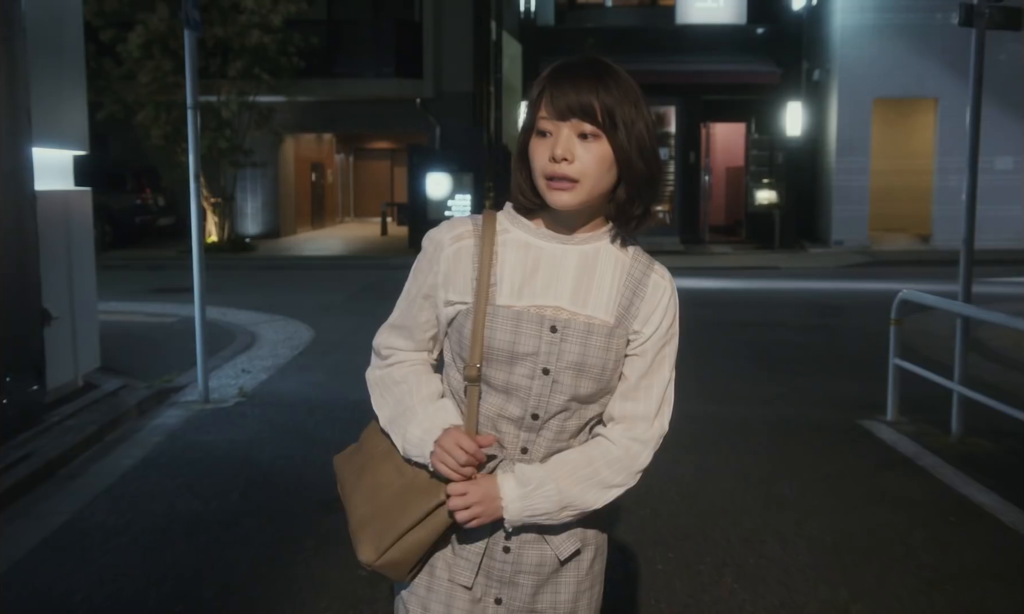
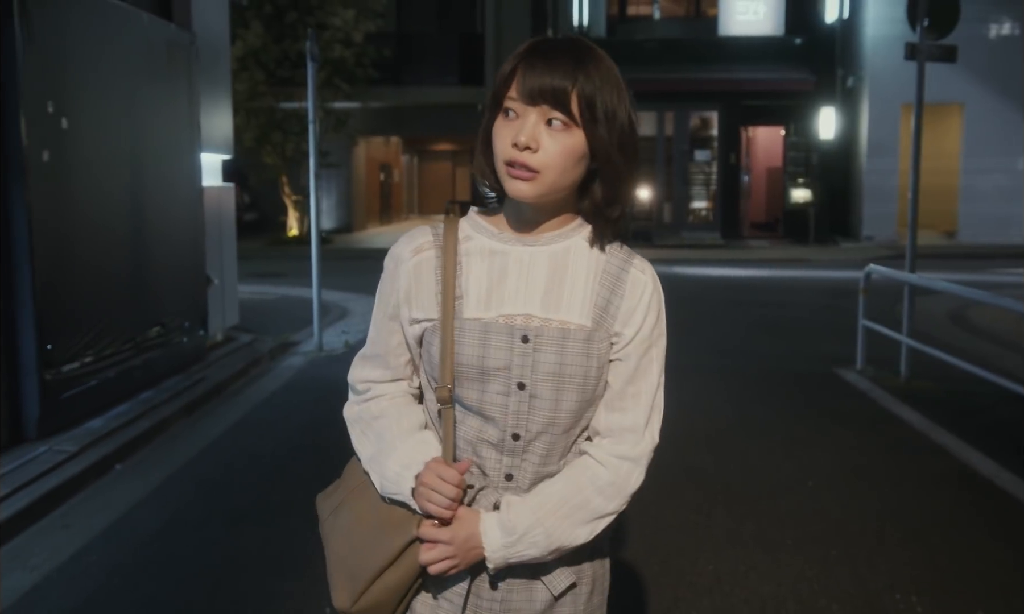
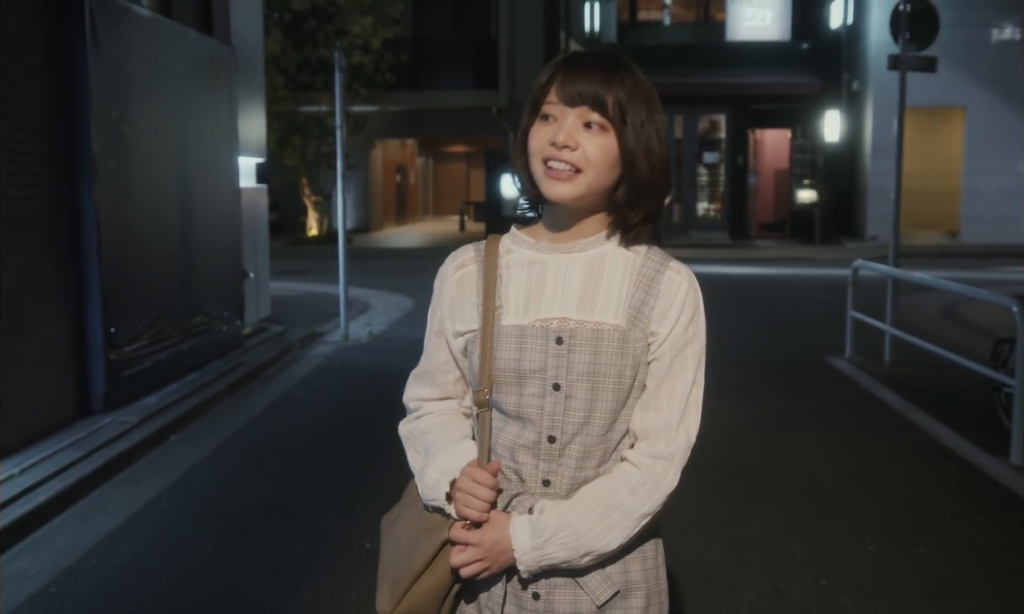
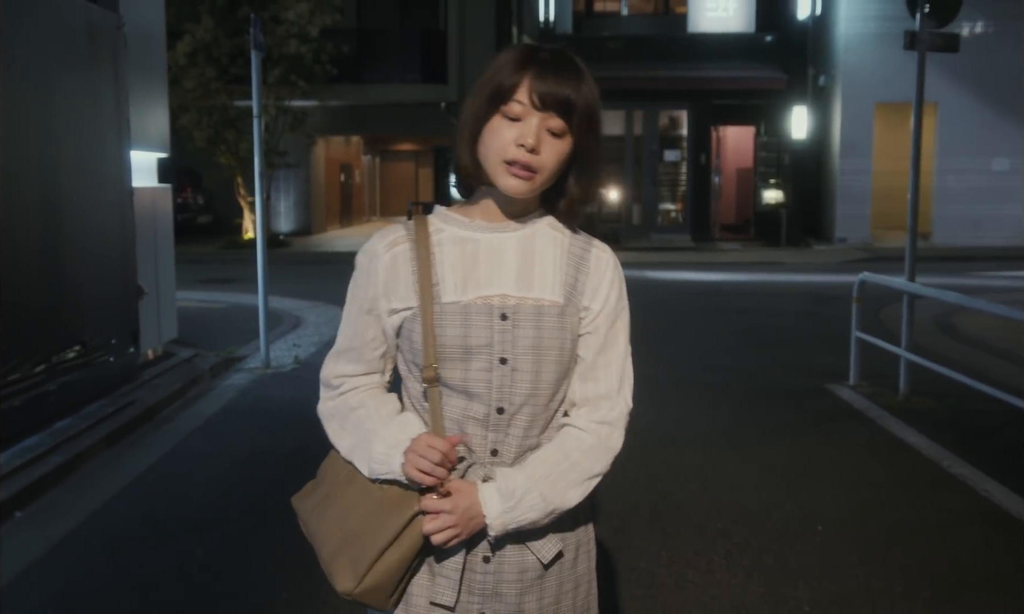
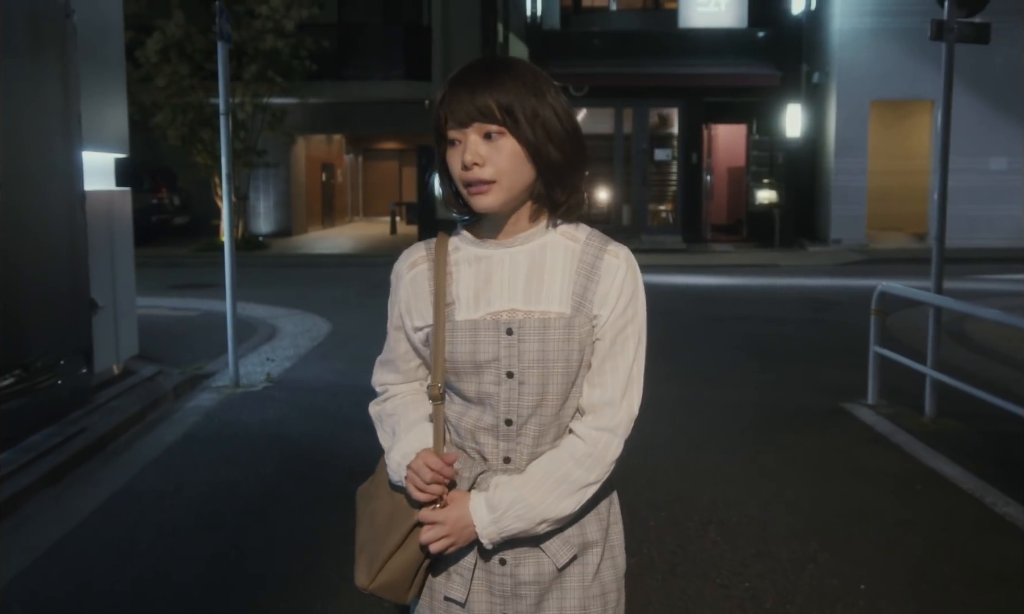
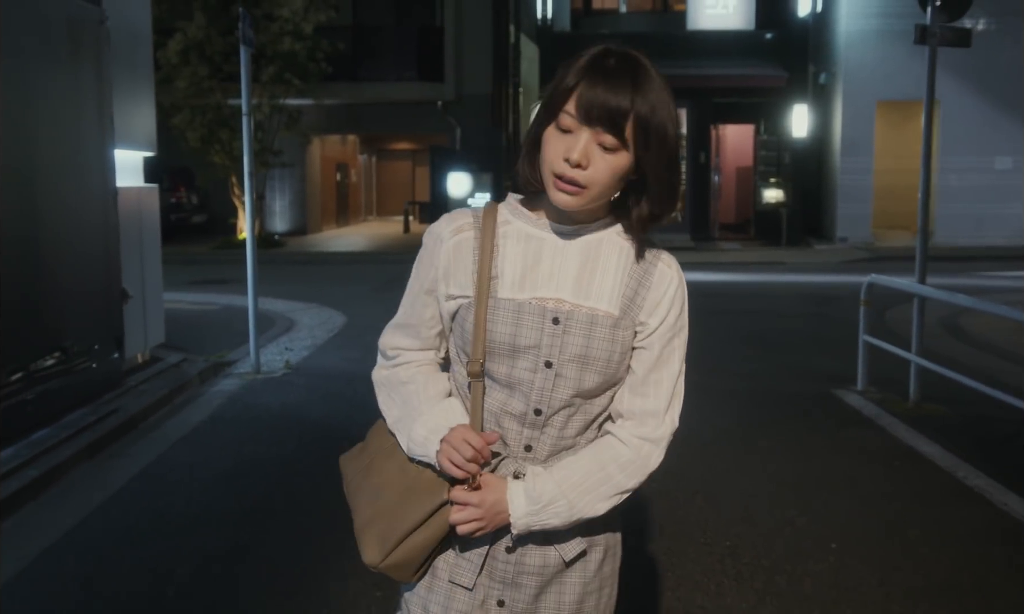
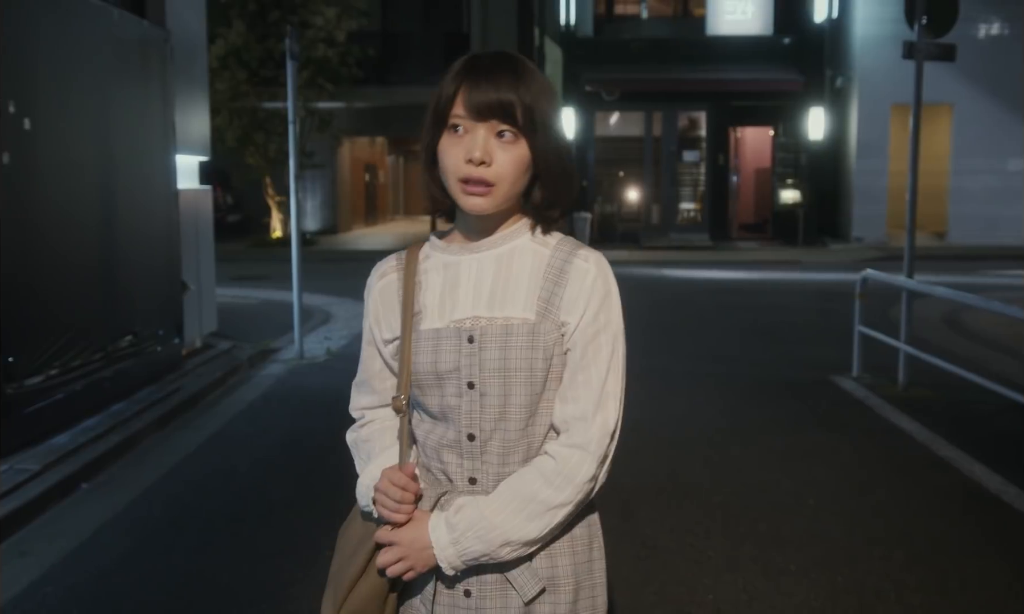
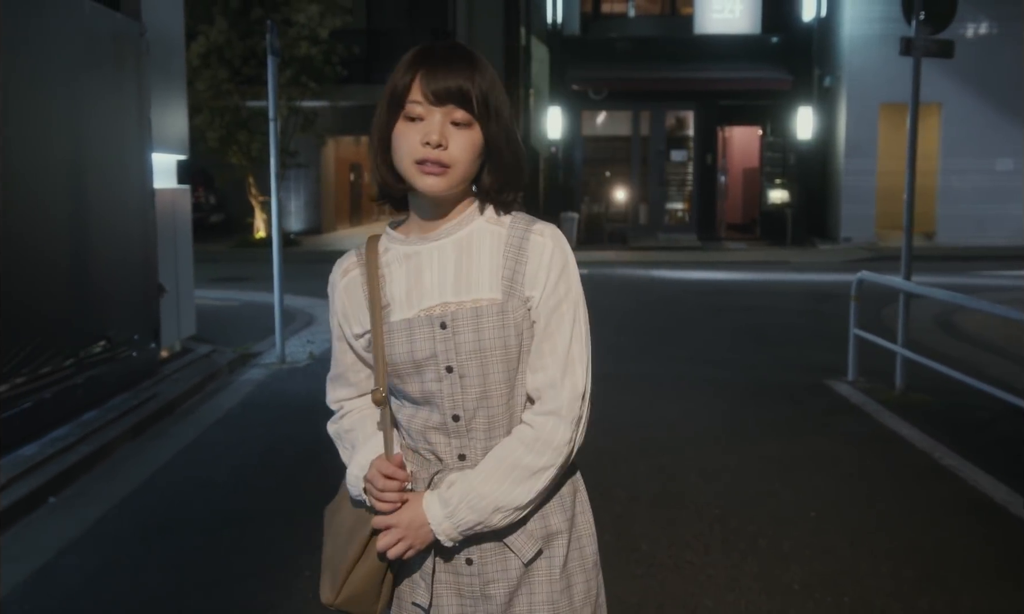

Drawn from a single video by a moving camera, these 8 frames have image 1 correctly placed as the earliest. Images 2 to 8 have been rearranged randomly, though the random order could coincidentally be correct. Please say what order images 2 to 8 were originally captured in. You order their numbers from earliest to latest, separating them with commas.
5, 6, 4, 8, 7, 2, 3
